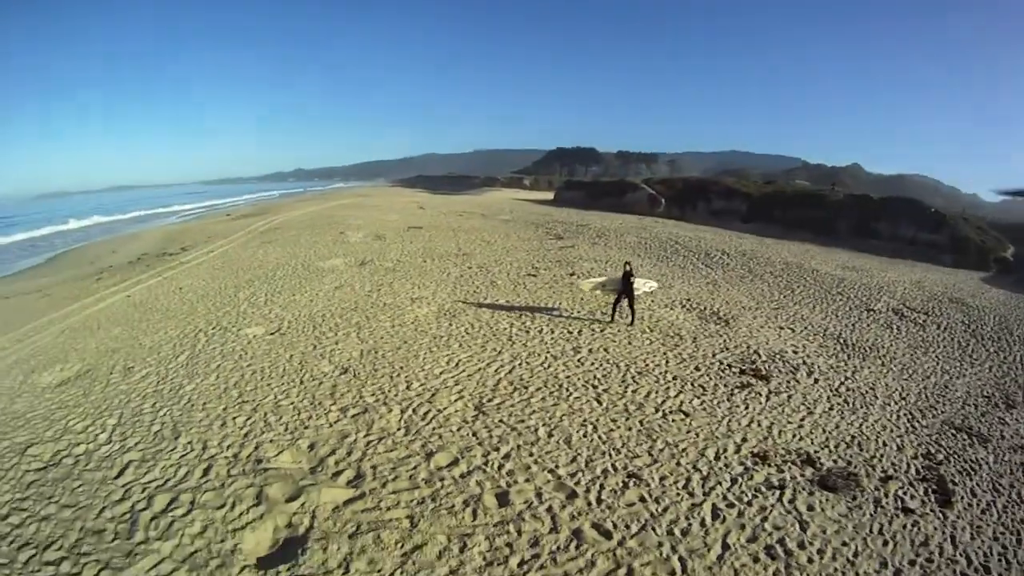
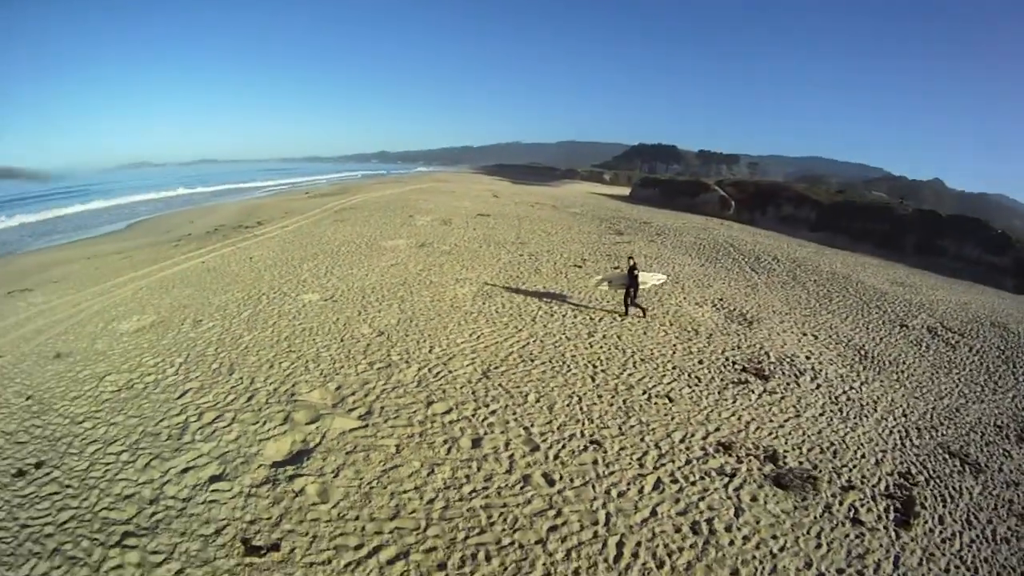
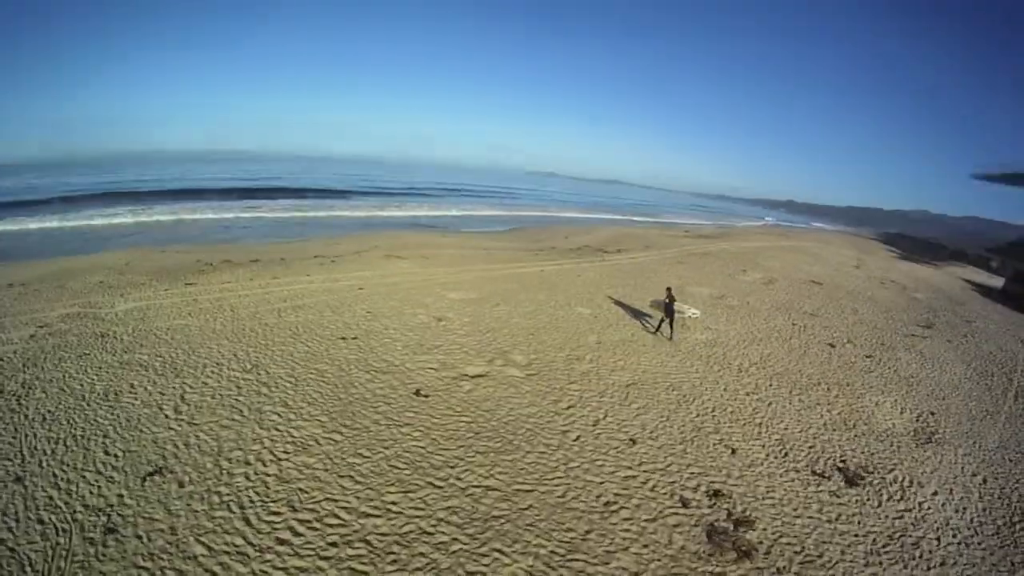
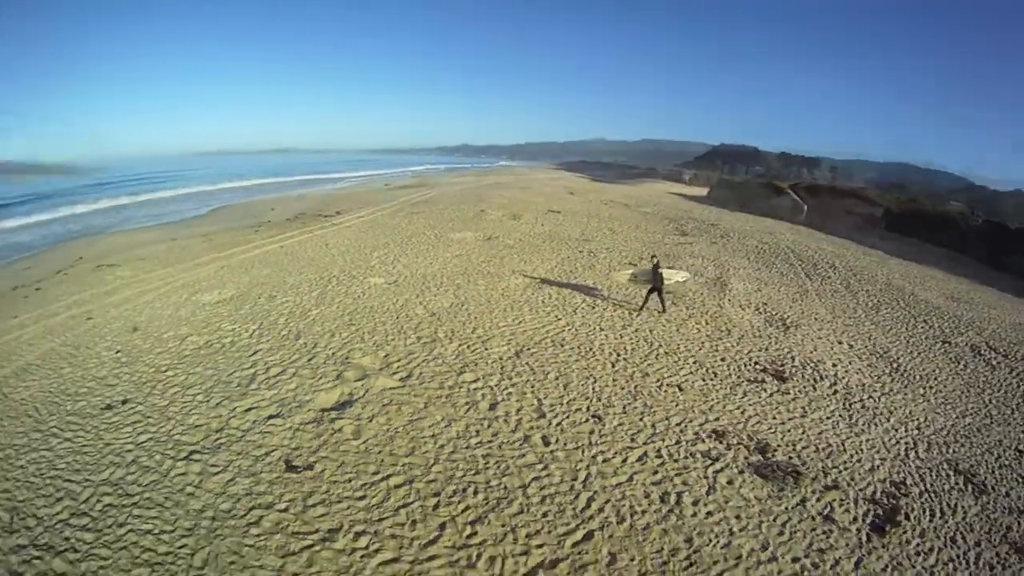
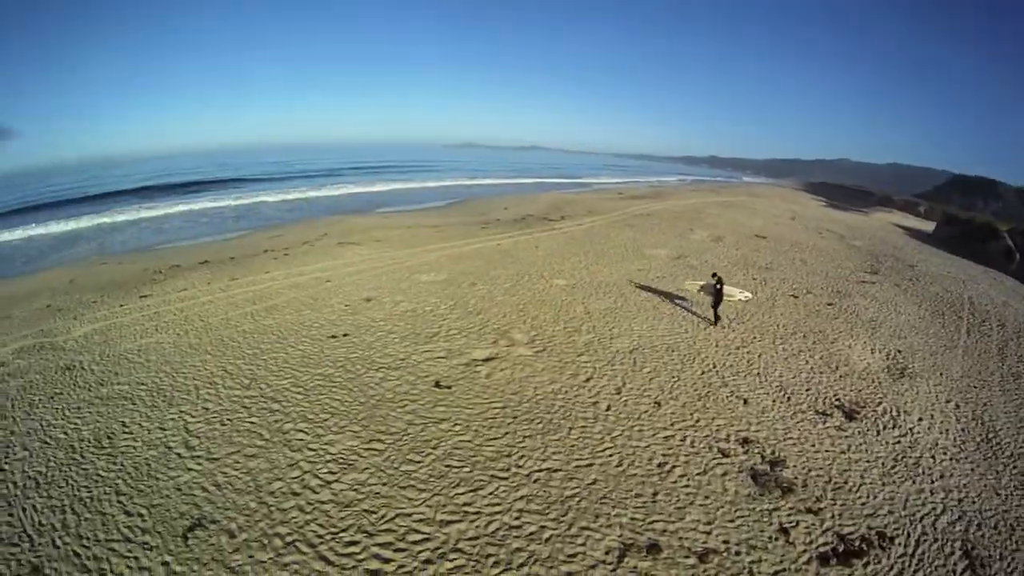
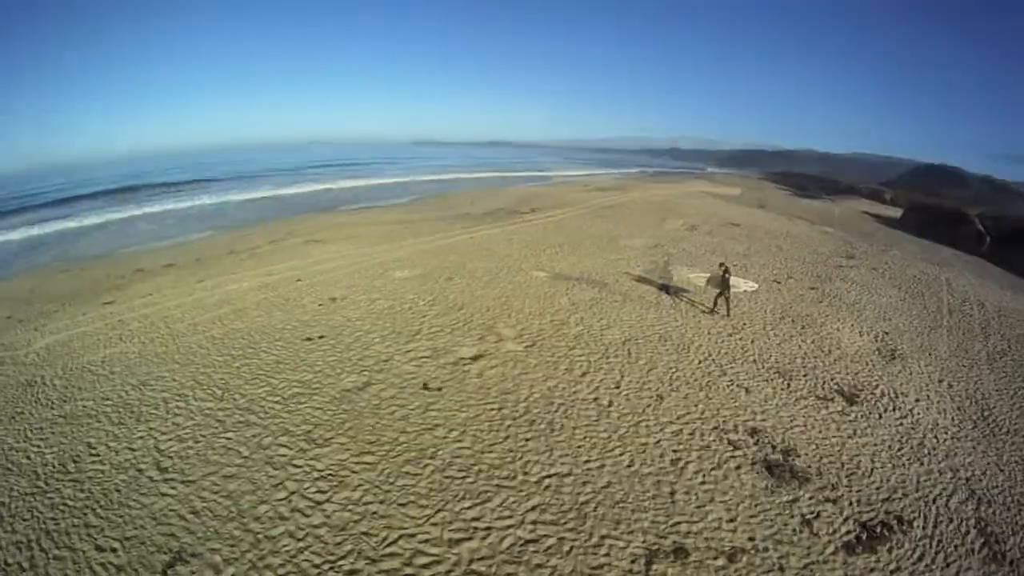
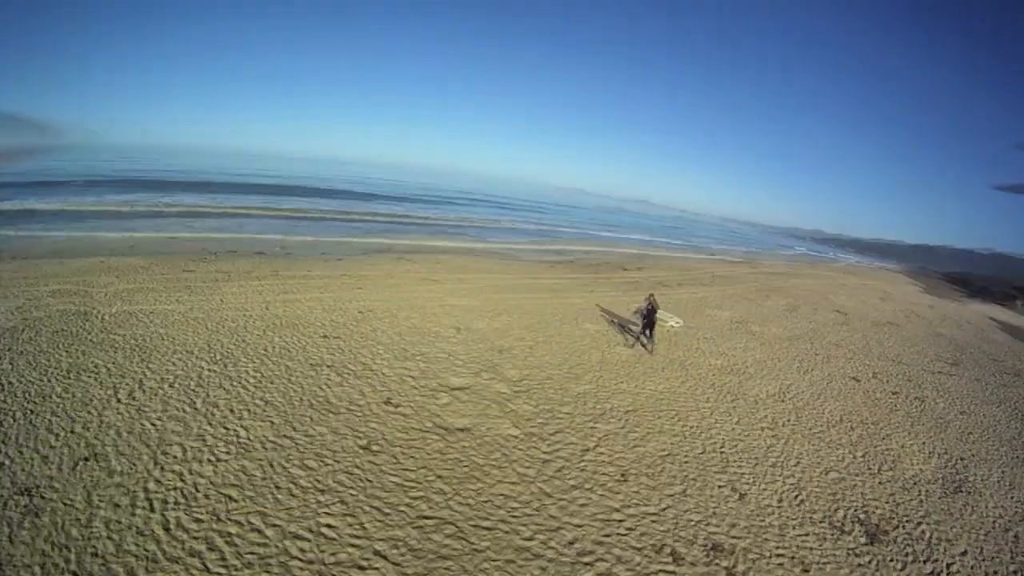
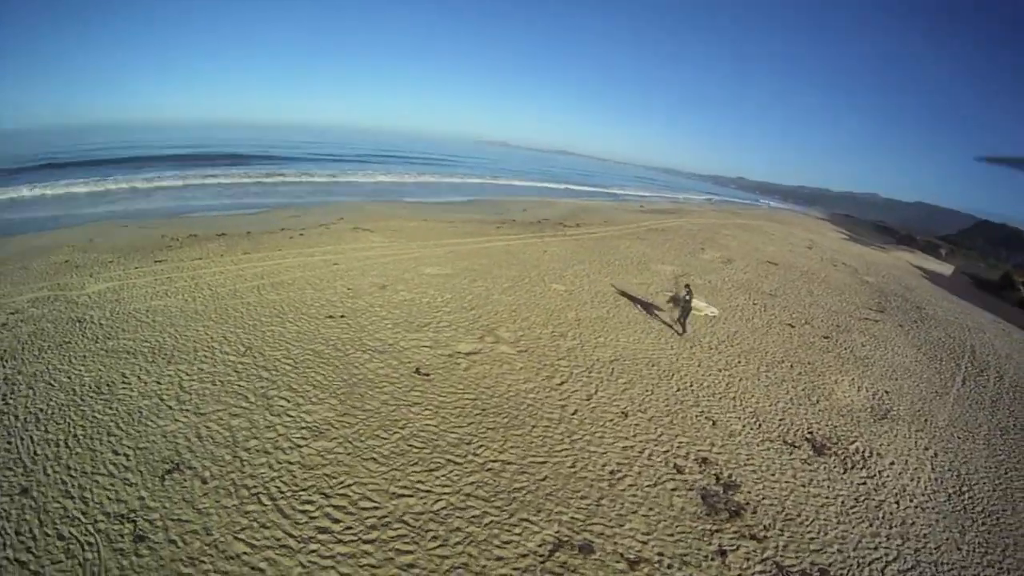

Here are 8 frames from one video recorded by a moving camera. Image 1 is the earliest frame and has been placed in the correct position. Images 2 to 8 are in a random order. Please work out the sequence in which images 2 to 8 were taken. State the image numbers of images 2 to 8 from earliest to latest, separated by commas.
2, 4, 6, 5, 8, 3, 7
